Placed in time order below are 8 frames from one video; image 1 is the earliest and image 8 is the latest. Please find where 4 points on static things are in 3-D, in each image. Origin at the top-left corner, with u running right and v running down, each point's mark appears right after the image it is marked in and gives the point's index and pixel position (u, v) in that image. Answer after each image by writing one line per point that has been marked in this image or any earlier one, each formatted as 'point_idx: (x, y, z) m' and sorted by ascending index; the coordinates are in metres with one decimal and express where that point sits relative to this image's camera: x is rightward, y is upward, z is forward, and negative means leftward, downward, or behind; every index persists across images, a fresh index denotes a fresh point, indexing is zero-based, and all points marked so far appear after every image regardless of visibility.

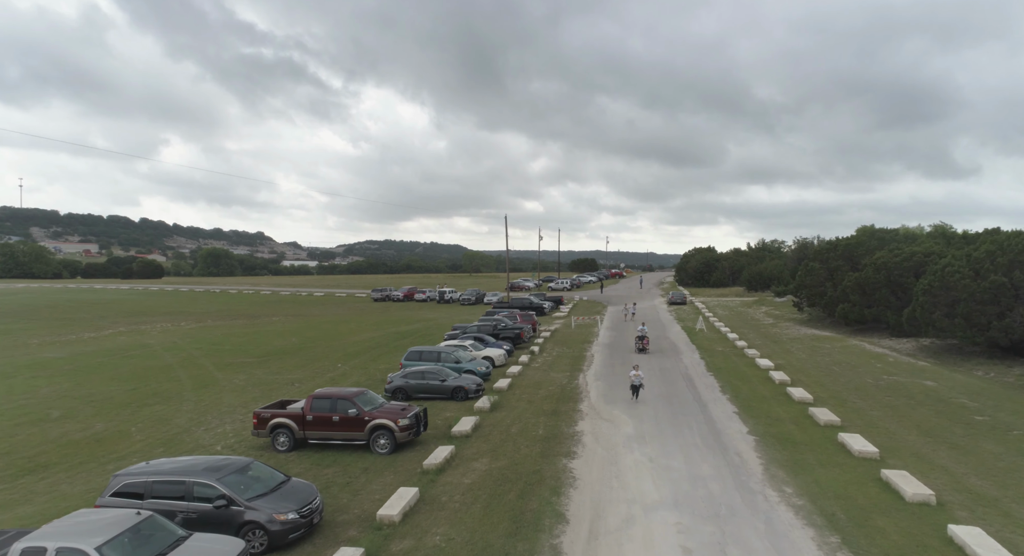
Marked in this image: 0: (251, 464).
0: (-5.5, -4.0, +11.1) m
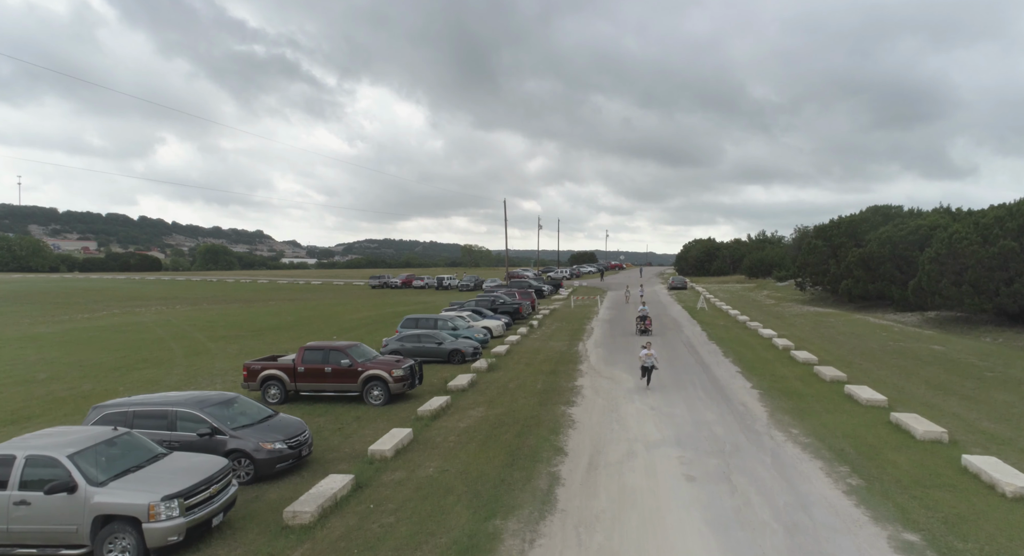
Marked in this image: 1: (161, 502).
0: (-5.6, -2.4, +10.6) m
1: (-4.6, -3.0, +6.9) m
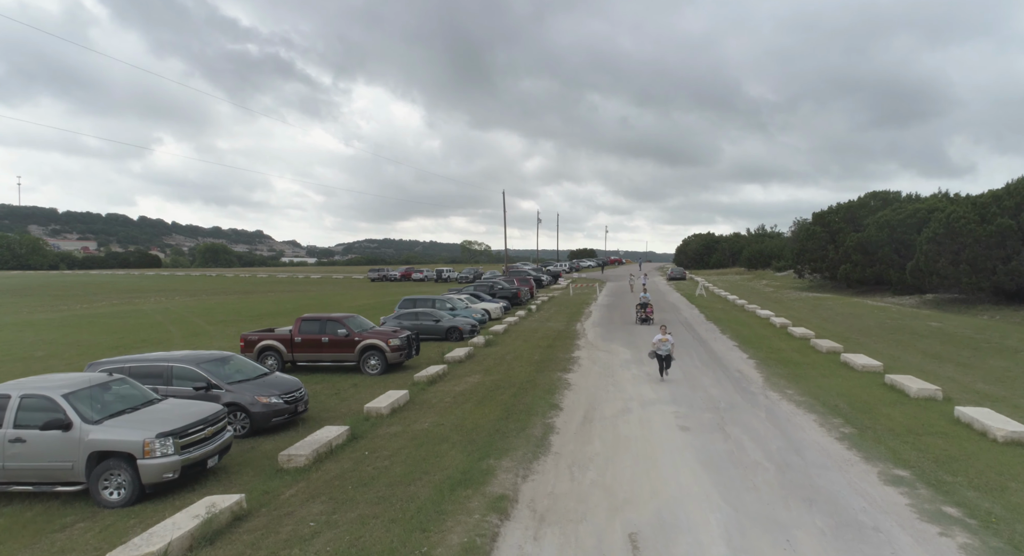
0: (-5.7, -1.6, +10.7) m
1: (-4.7, -2.2, +6.9) m
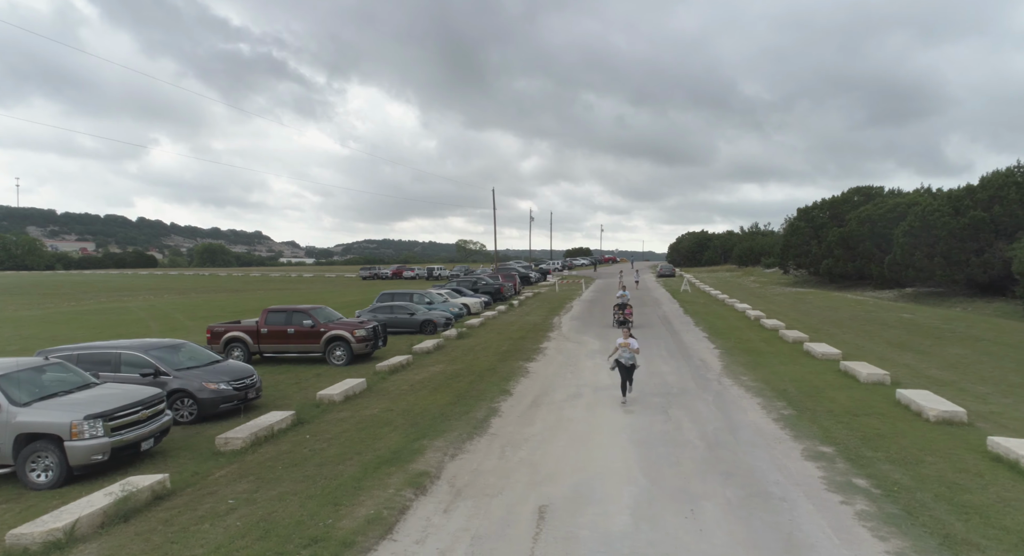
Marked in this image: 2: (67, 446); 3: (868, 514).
0: (-6.7, -1.3, +10.8) m
1: (-5.7, -1.9, +7.0) m
2: (-5.8, -2.2, +6.9) m
3: (+3.7, -2.5, +5.6) m
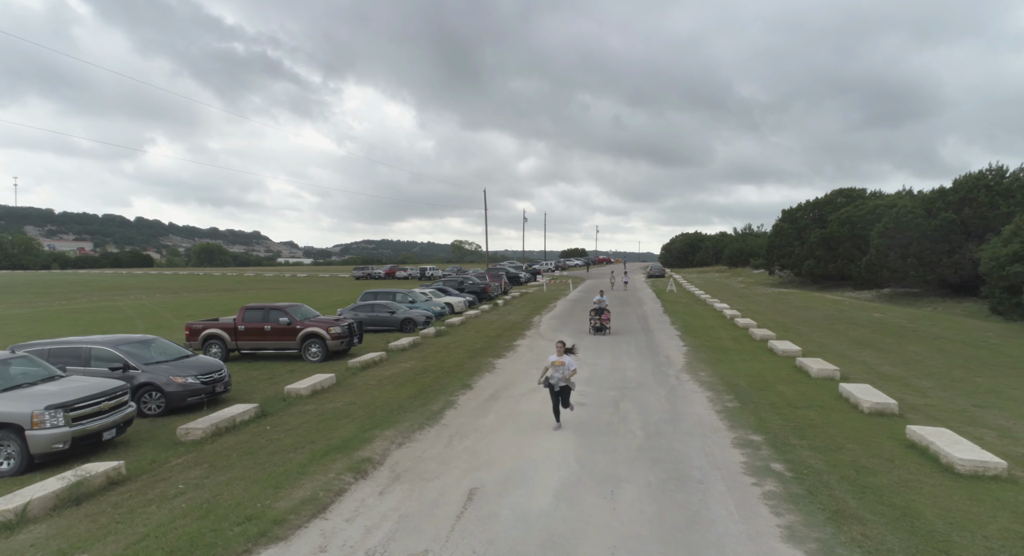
0: (-7.5, -1.3, +11.1) m
1: (-6.5, -1.8, +7.4) m
2: (-6.6, -2.2, +7.3) m
3: (+2.9, -2.5, +6.0) m
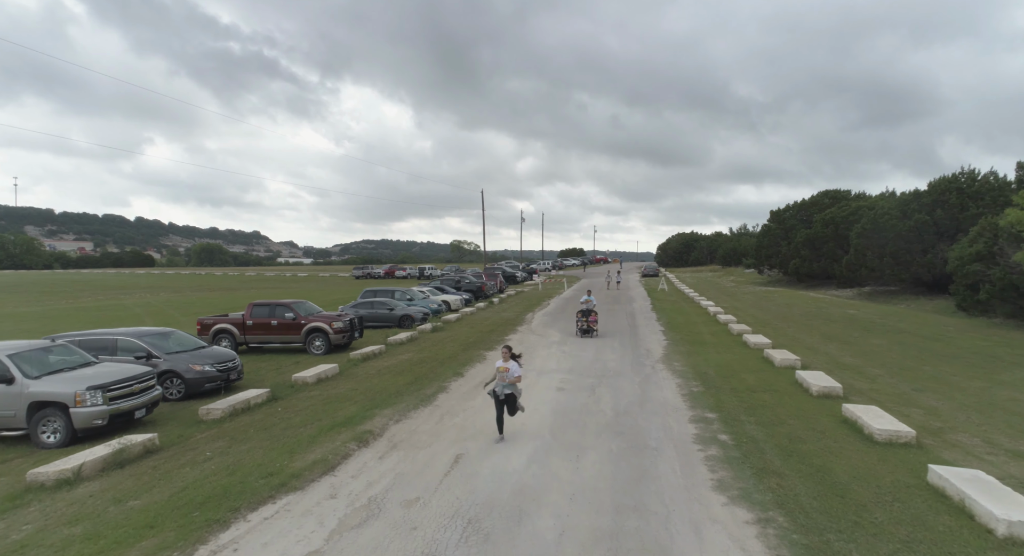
0: (-7.8, -1.2, +12.2) m
1: (-6.8, -1.8, +8.4) m
2: (-6.9, -2.1, +8.3) m
3: (+2.7, -2.4, +7.0) m
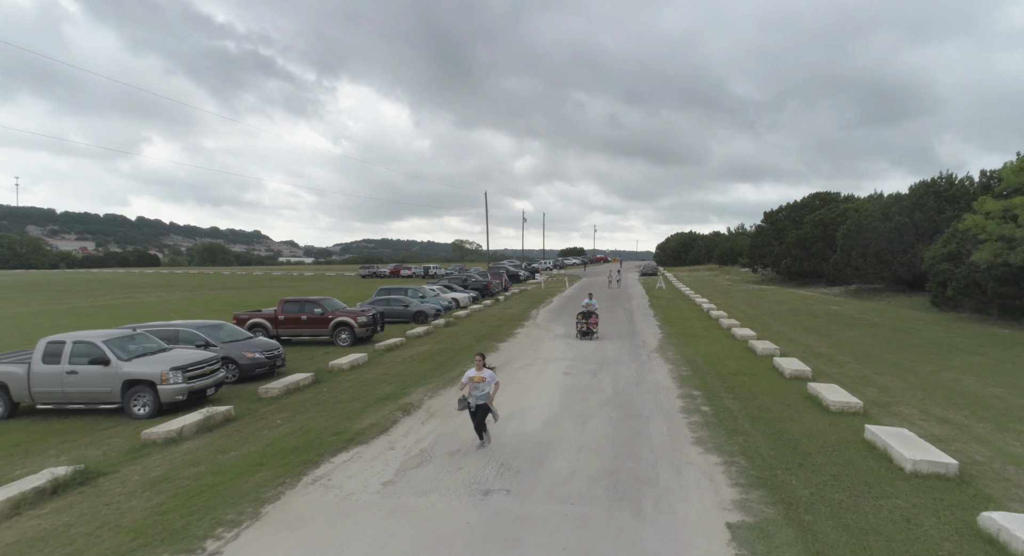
0: (-7.5, -1.2, +13.7) m
1: (-6.5, -1.8, +10.0) m
2: (-6.6, -2.1, +9.9) m
3: (+3.0, -2.4, +8.6) m
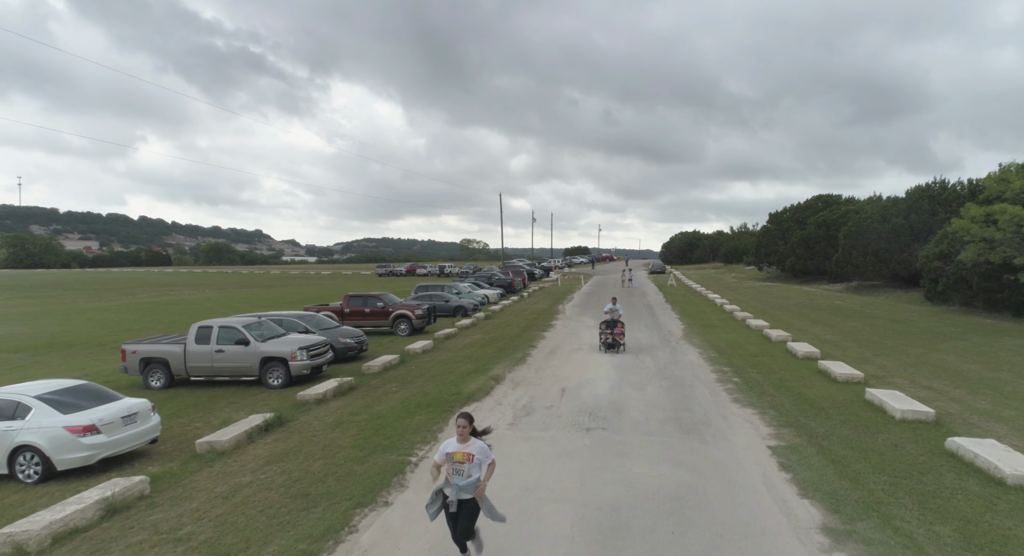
0: (-6.0, -1.1, +16.0) m
1: (-5.0, -1.7, +12.3) m
2: (-5.1, -2.0, +12.2) m
3: (+4.5, -2.3, +10.9) m
